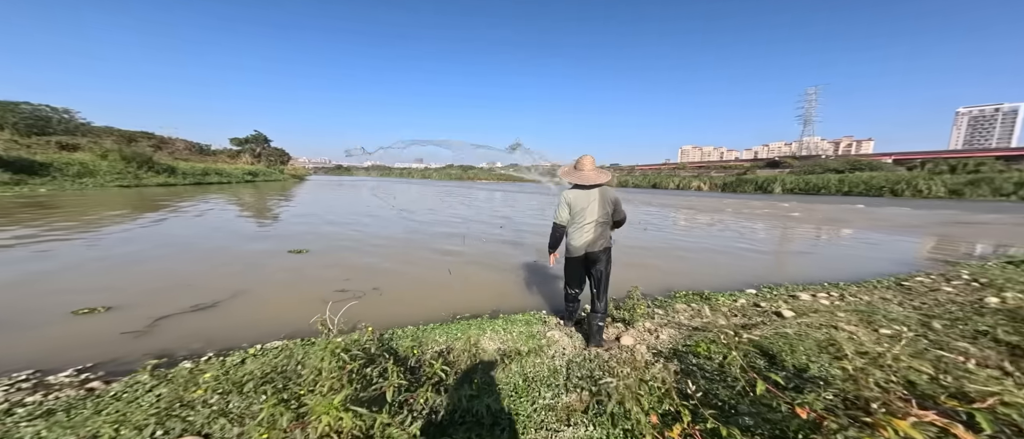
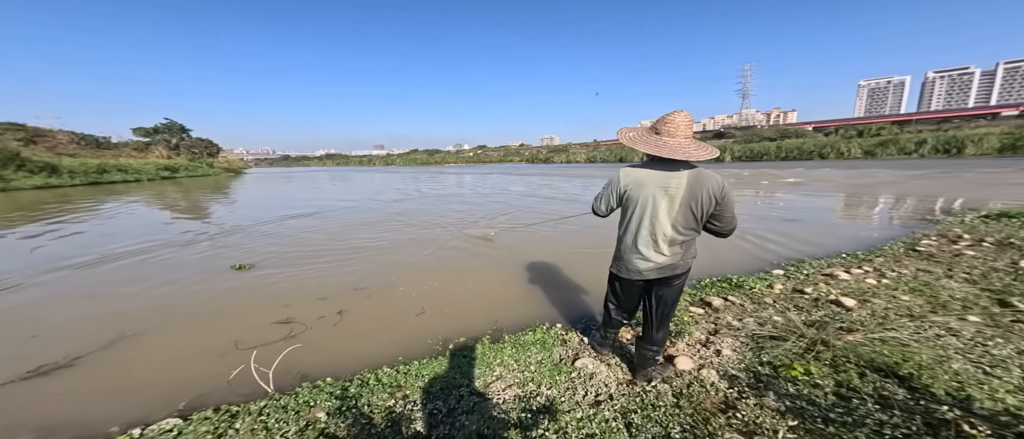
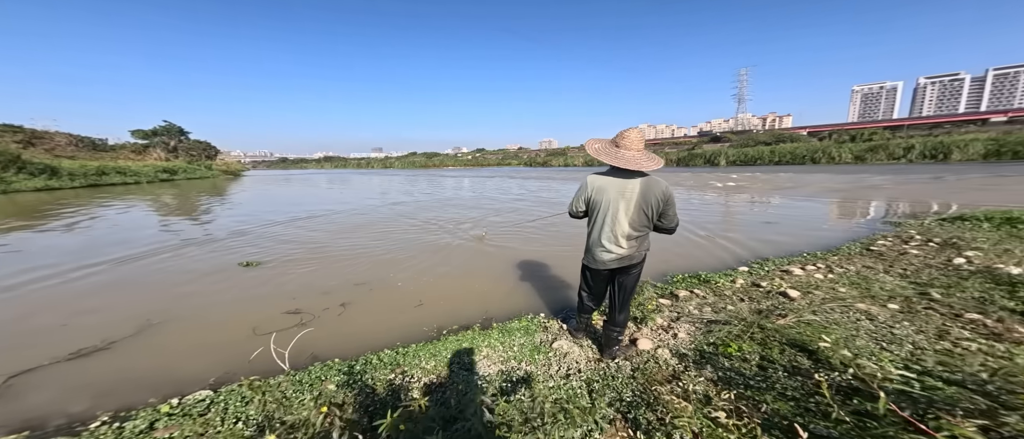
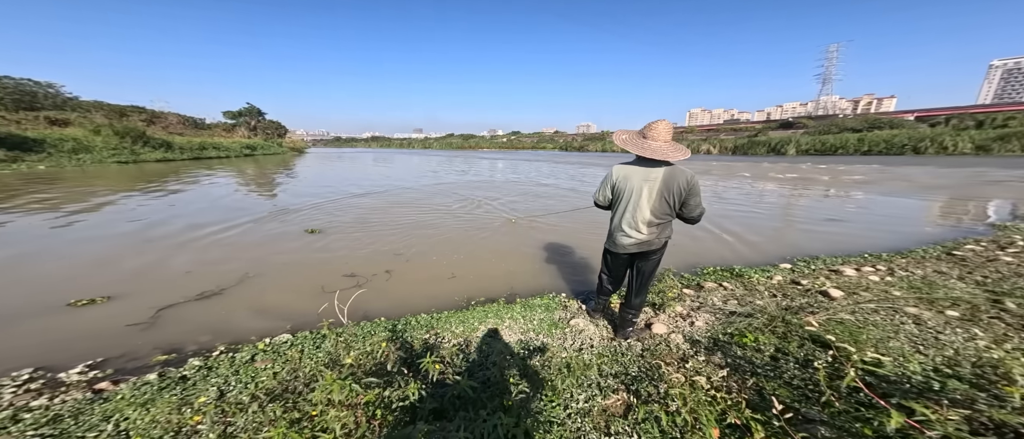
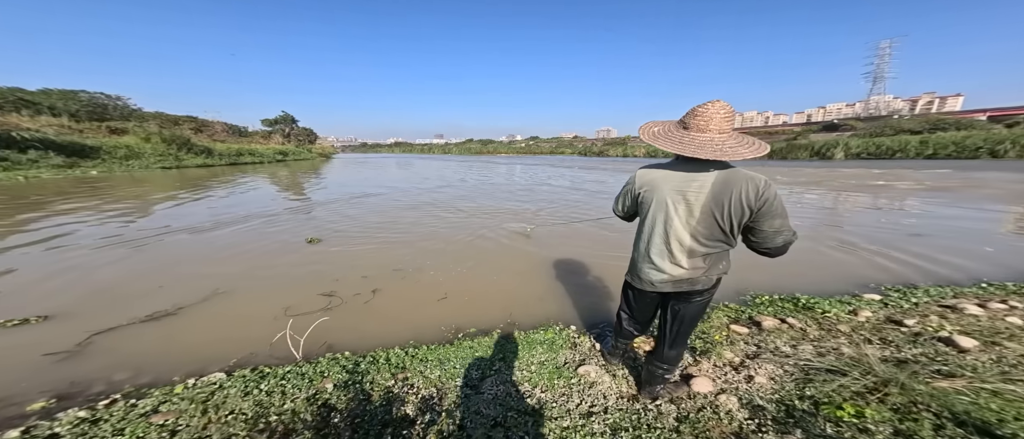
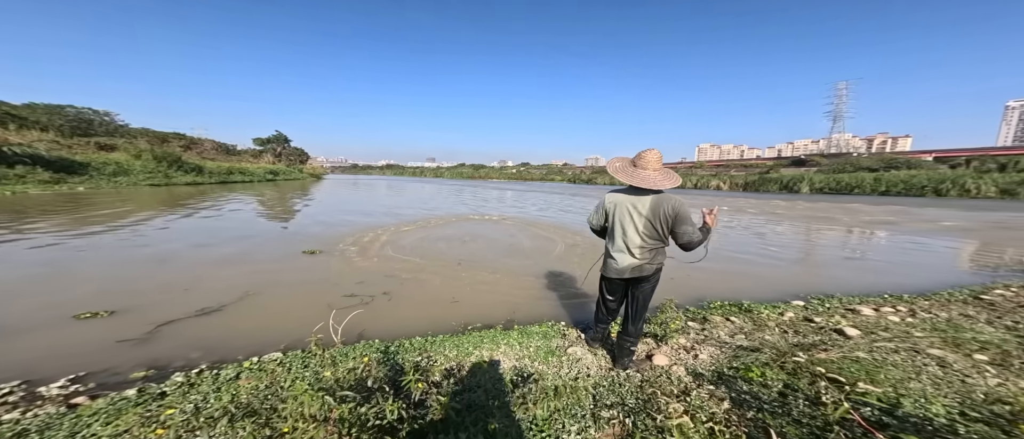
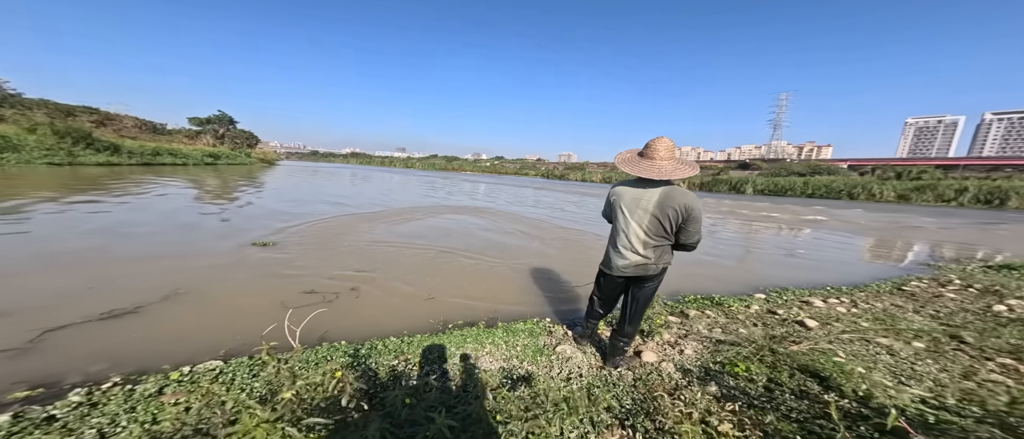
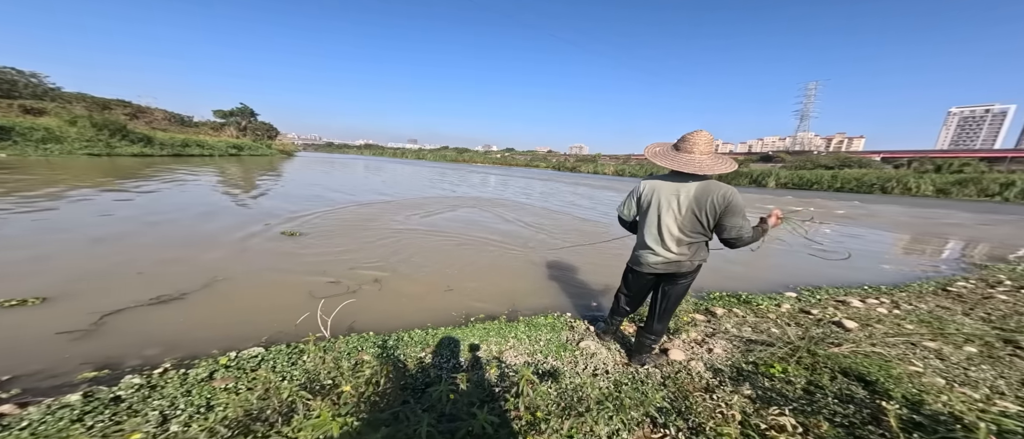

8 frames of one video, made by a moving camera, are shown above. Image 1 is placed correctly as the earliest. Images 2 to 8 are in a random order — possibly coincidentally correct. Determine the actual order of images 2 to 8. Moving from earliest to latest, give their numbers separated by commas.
6, 7, 8, 4, 3, 2, 5
